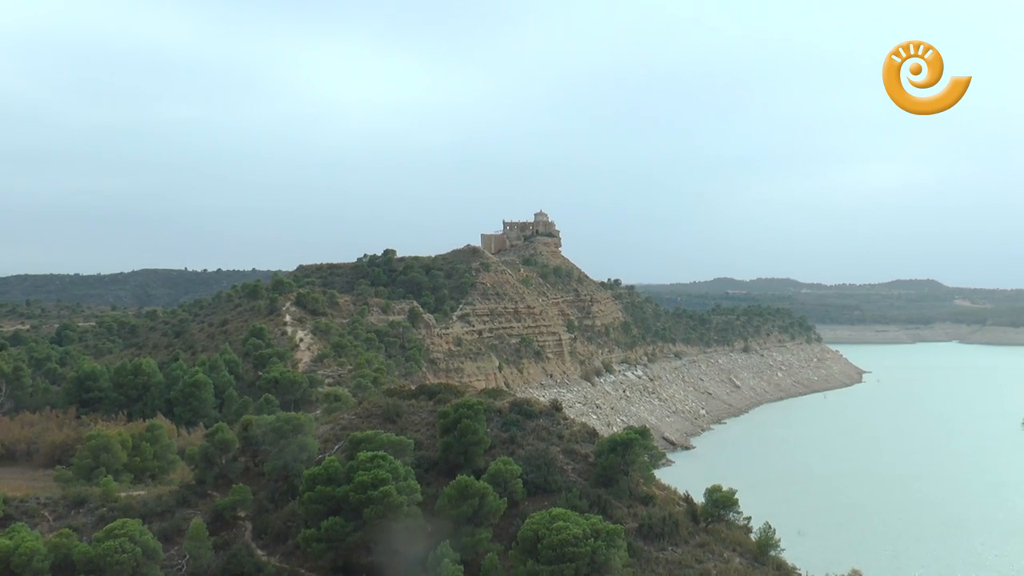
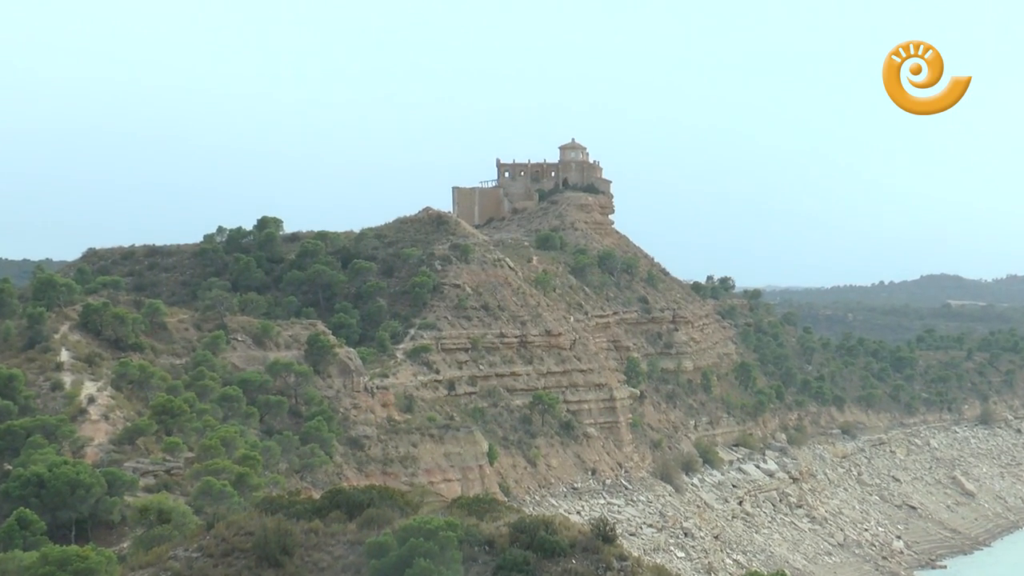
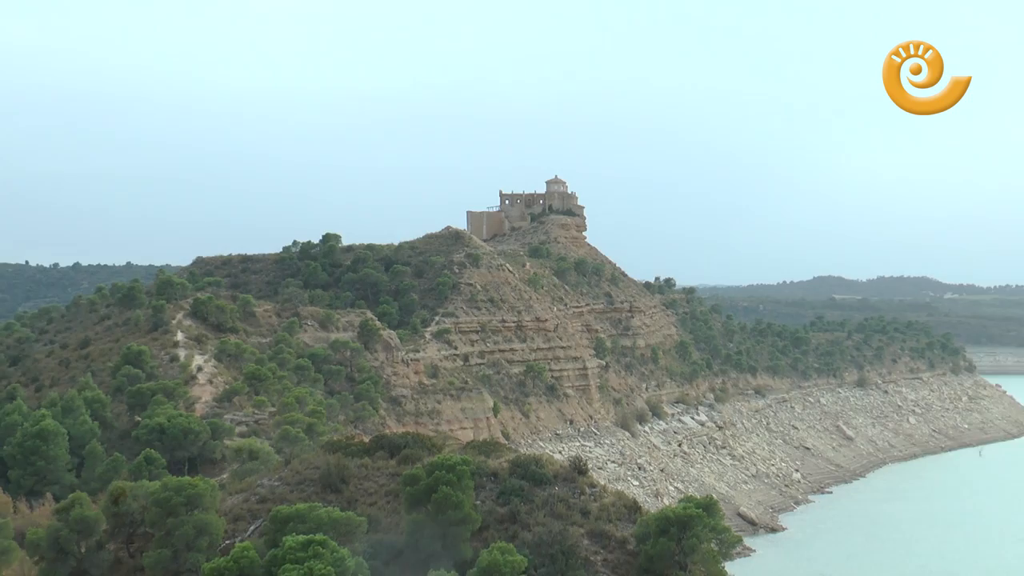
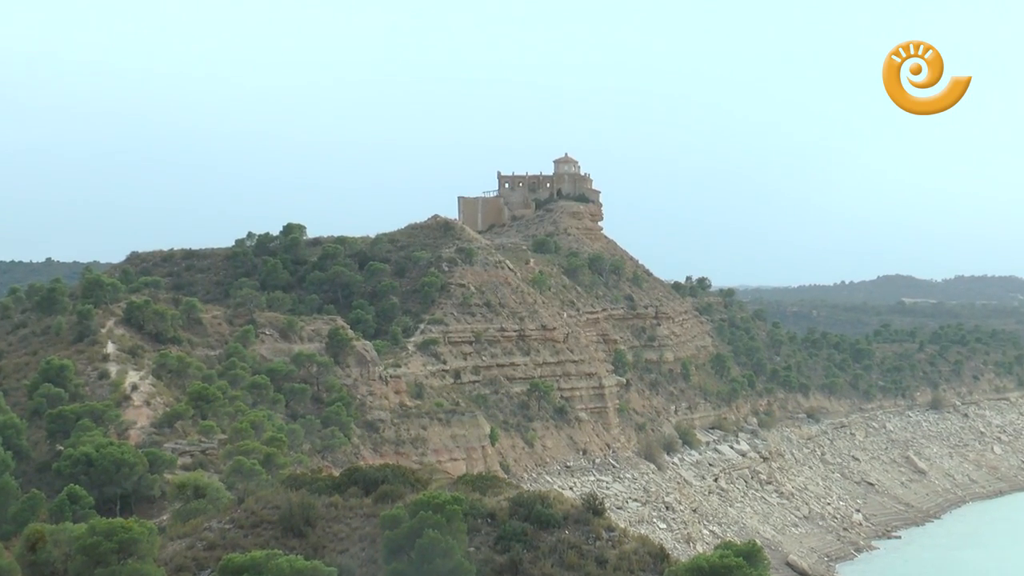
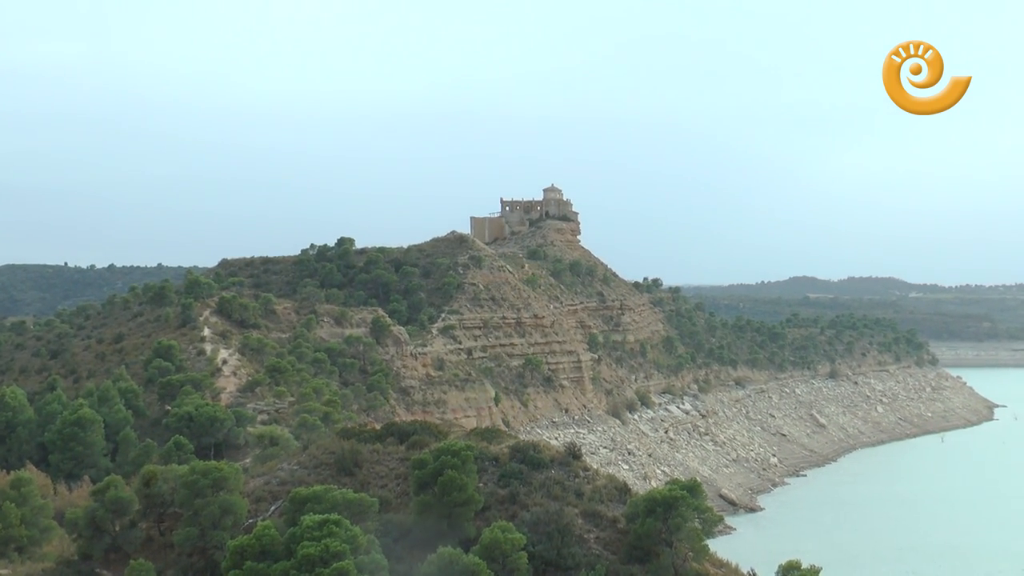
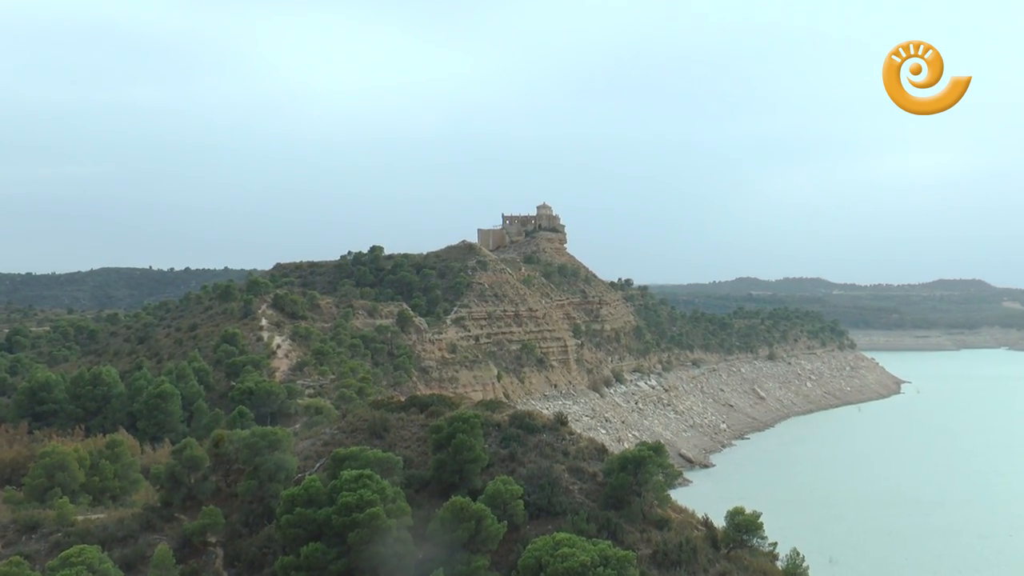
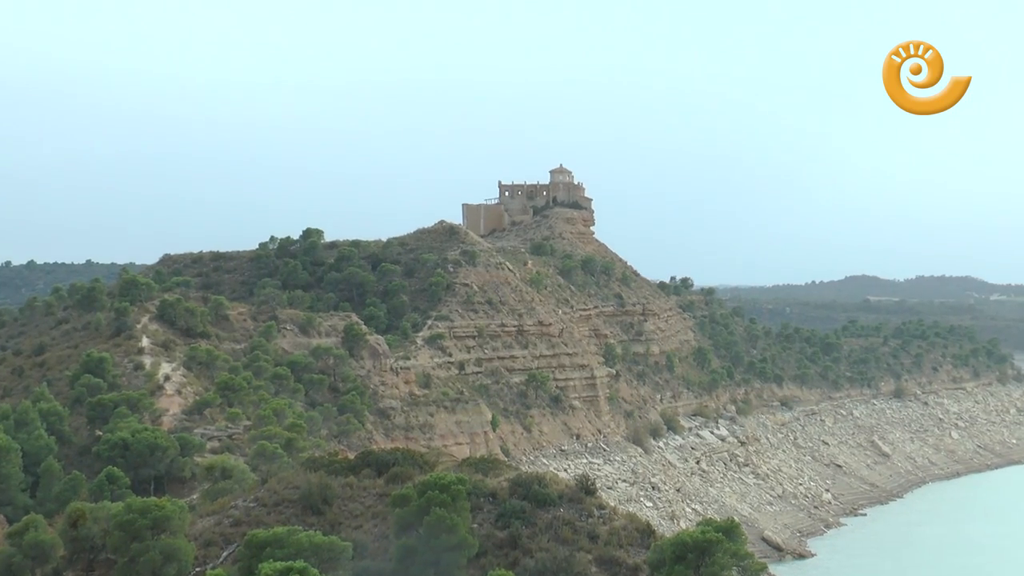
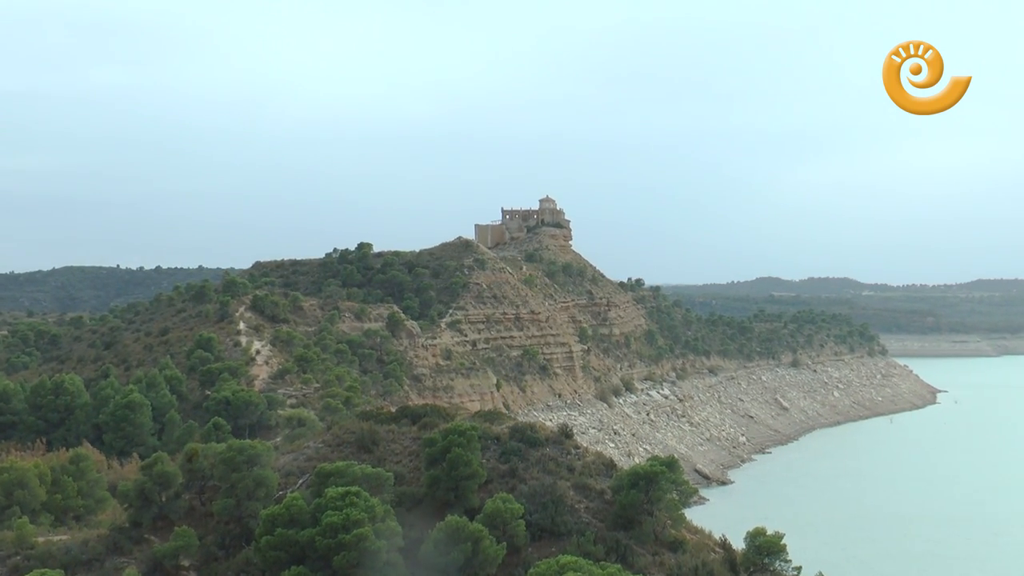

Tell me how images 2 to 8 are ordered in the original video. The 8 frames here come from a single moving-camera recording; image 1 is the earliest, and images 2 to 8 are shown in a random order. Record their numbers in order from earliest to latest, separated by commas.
6, 8, 5, 3, 7, 4, 2
